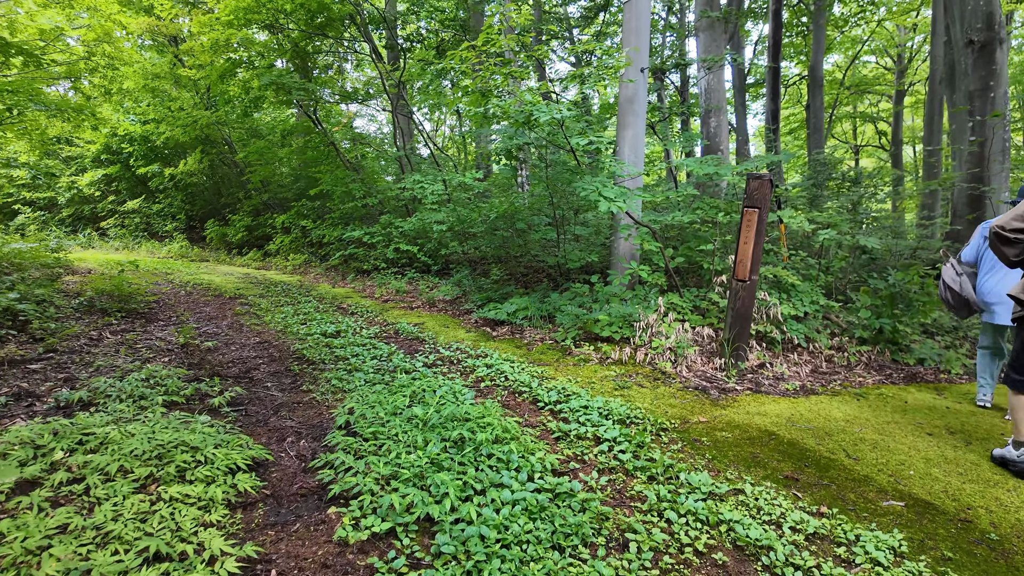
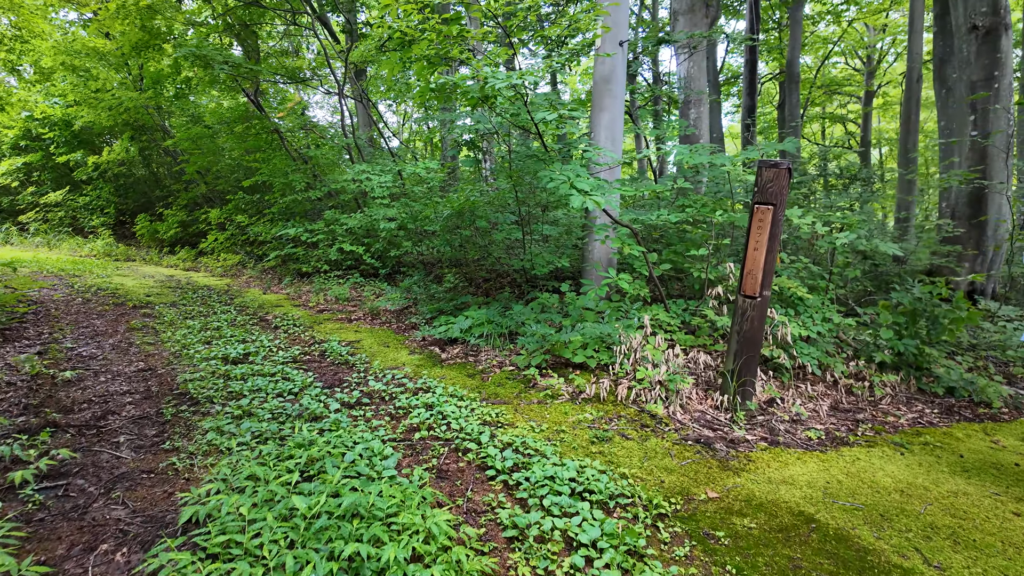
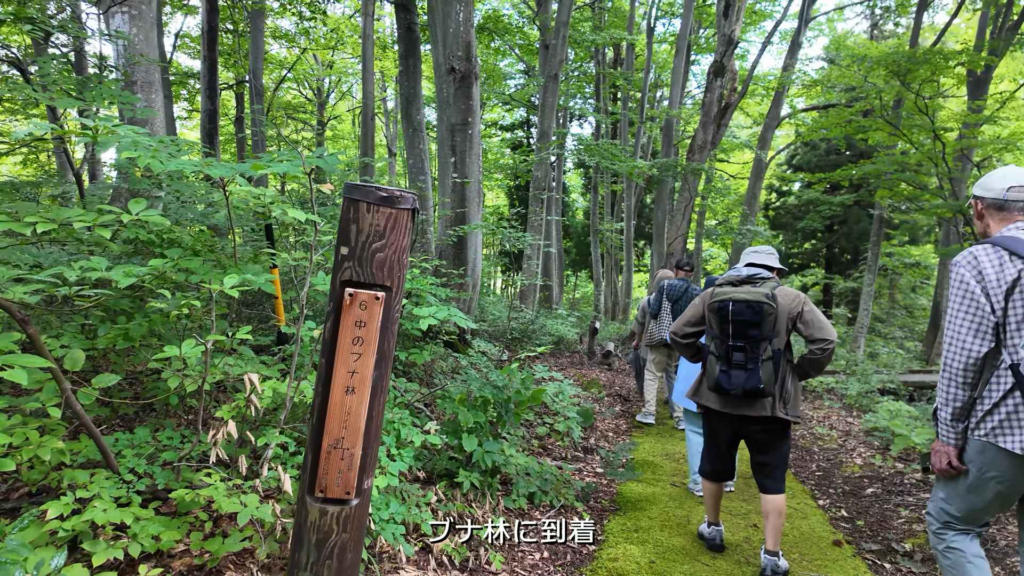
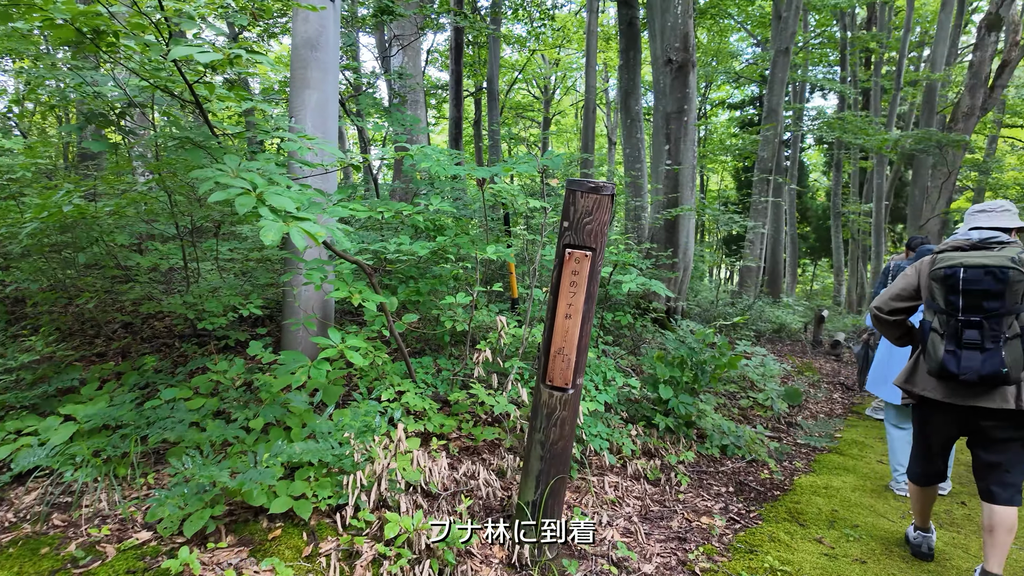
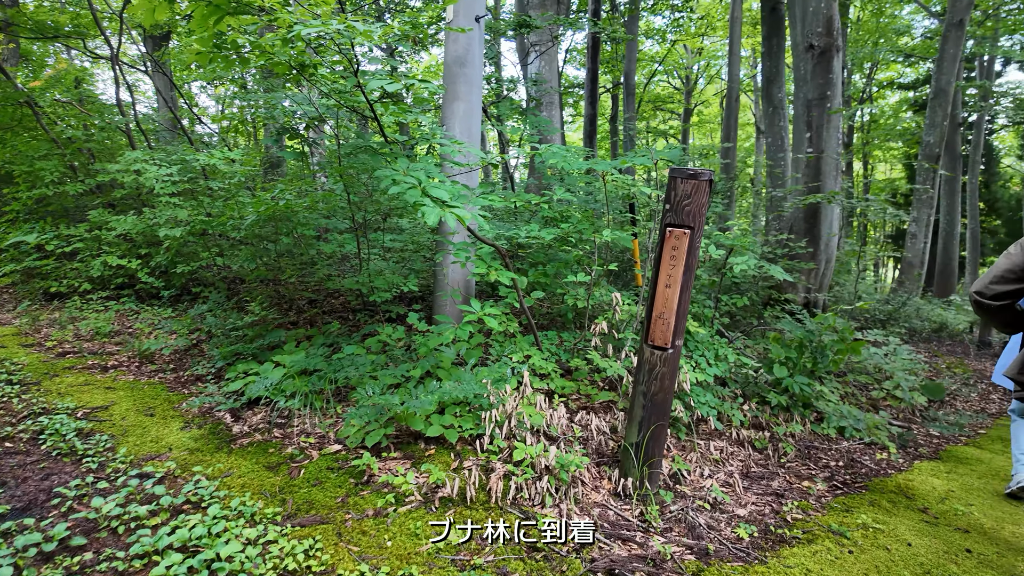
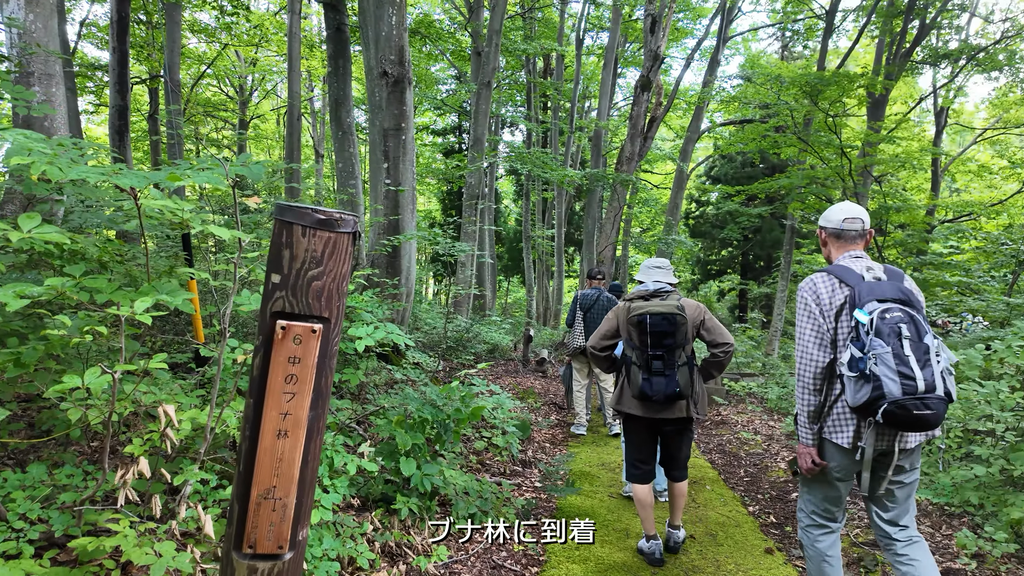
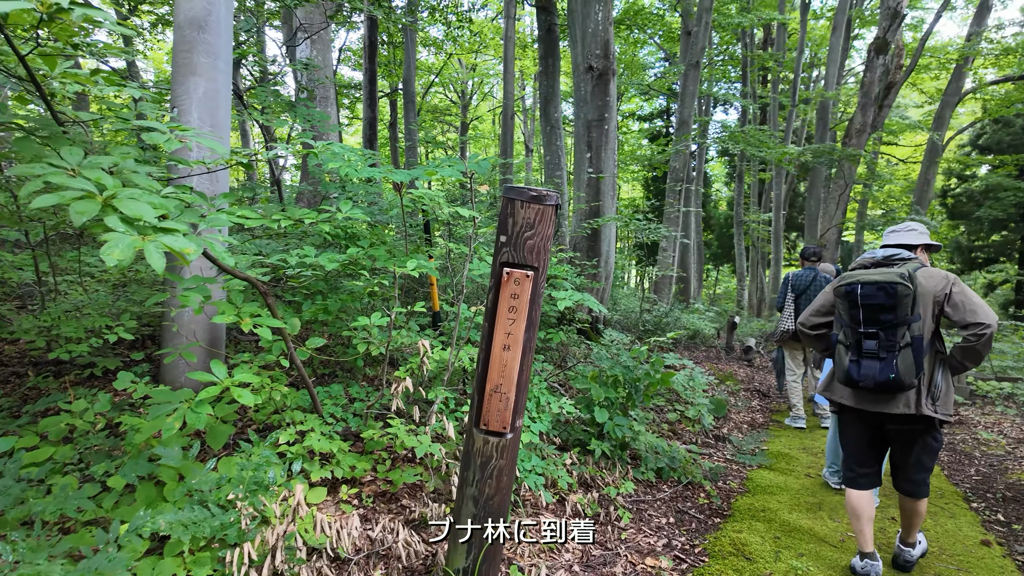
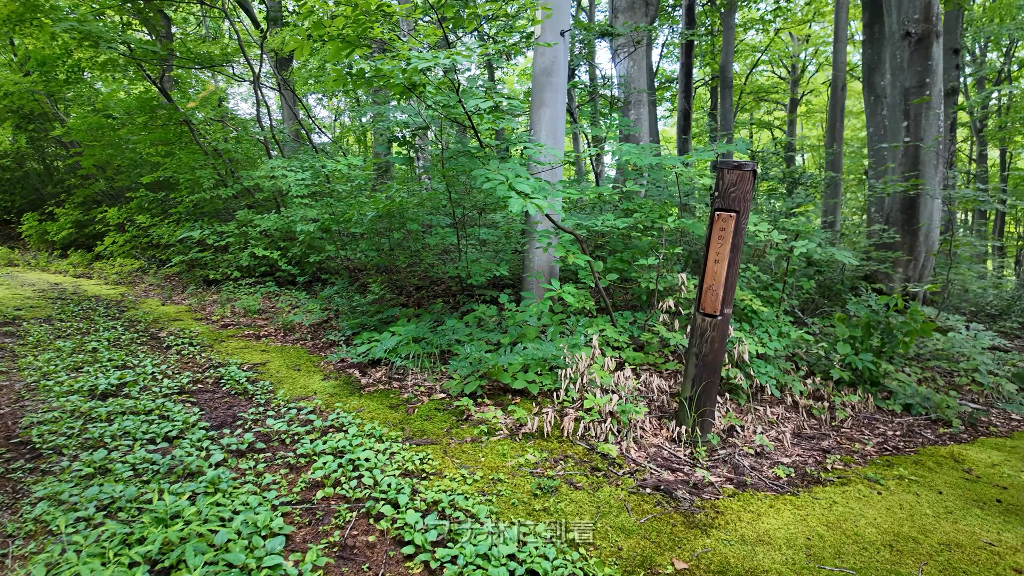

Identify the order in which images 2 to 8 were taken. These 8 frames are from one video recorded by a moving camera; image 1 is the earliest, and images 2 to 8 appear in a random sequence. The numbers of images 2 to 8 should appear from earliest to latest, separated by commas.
2, 8, 5, 4, 7, 3, 6
